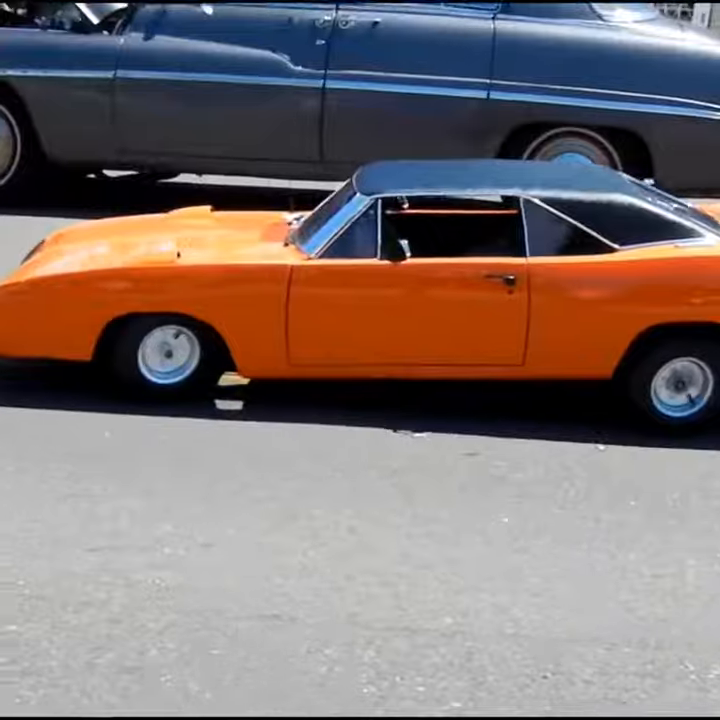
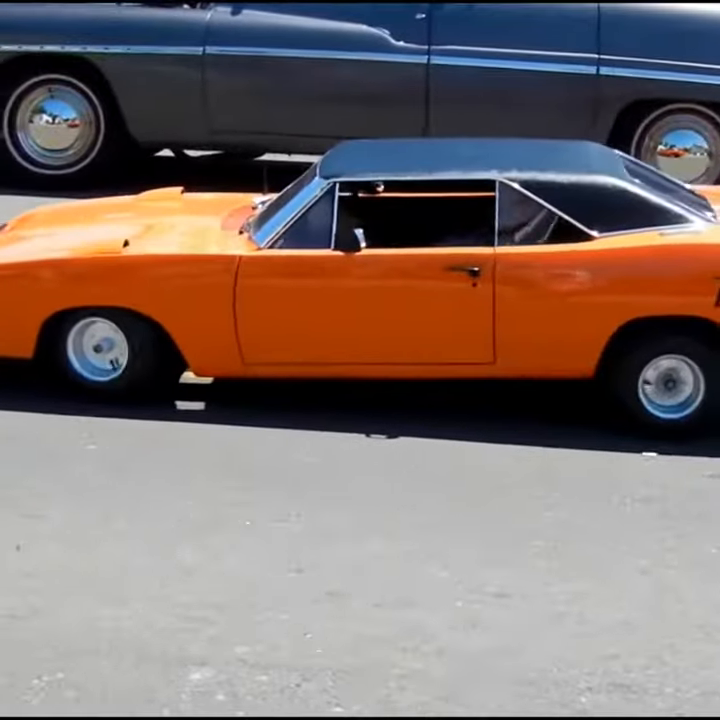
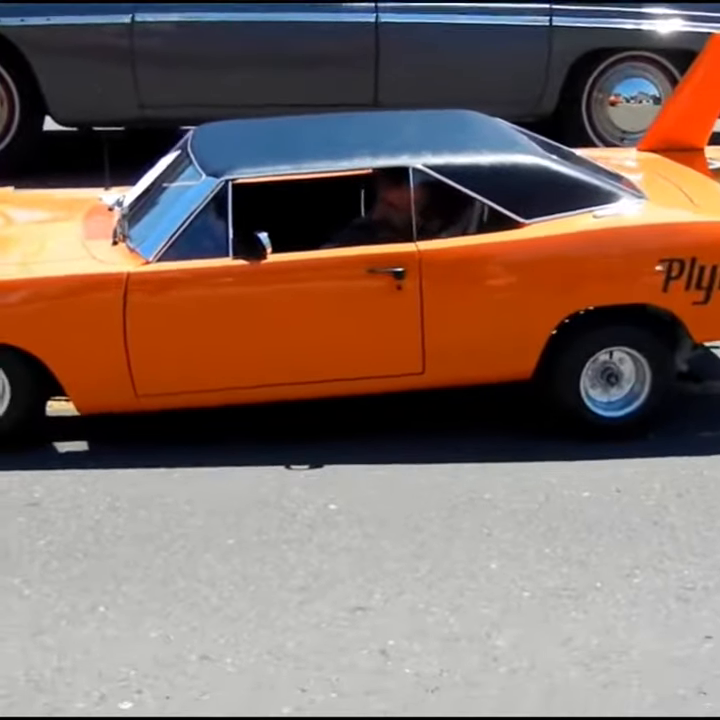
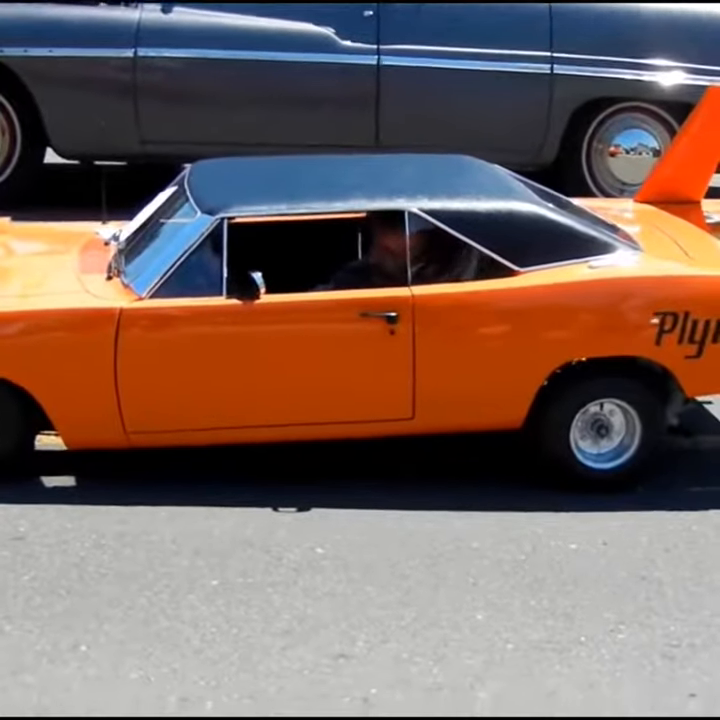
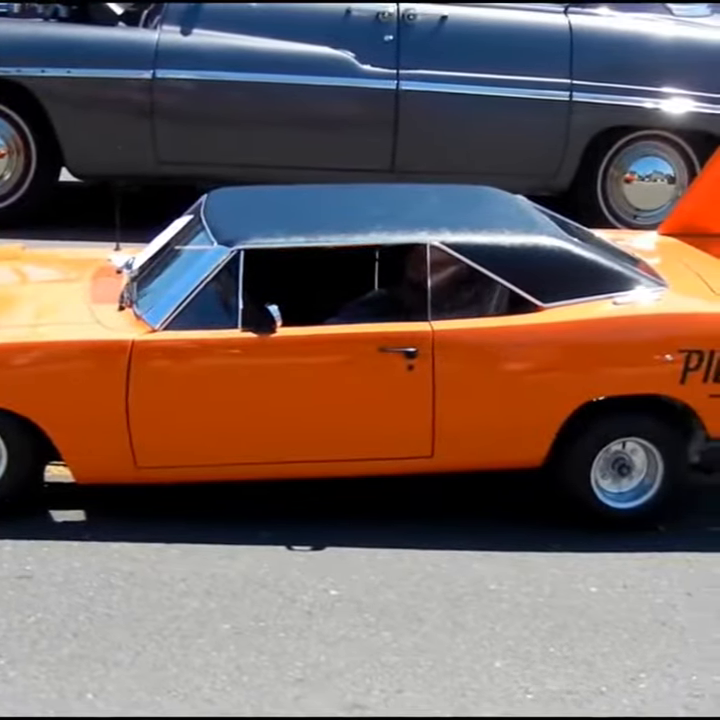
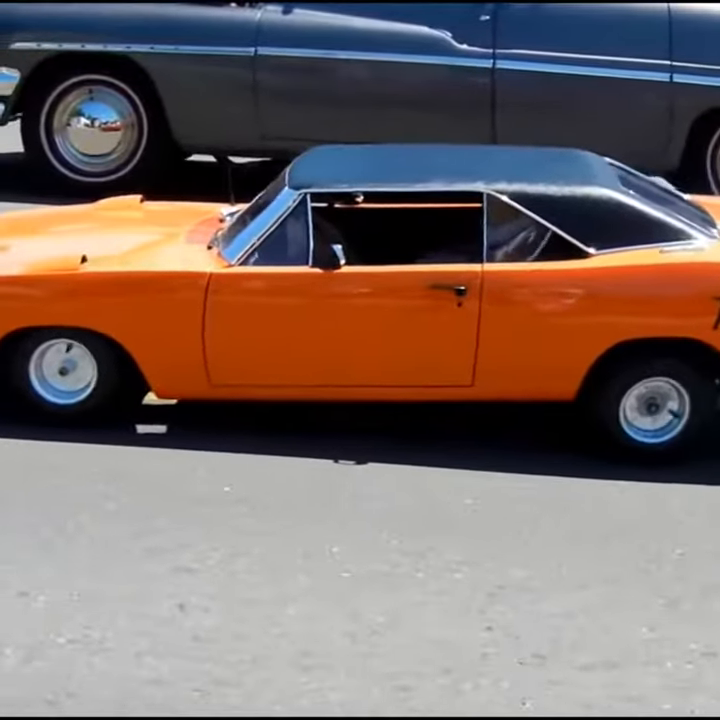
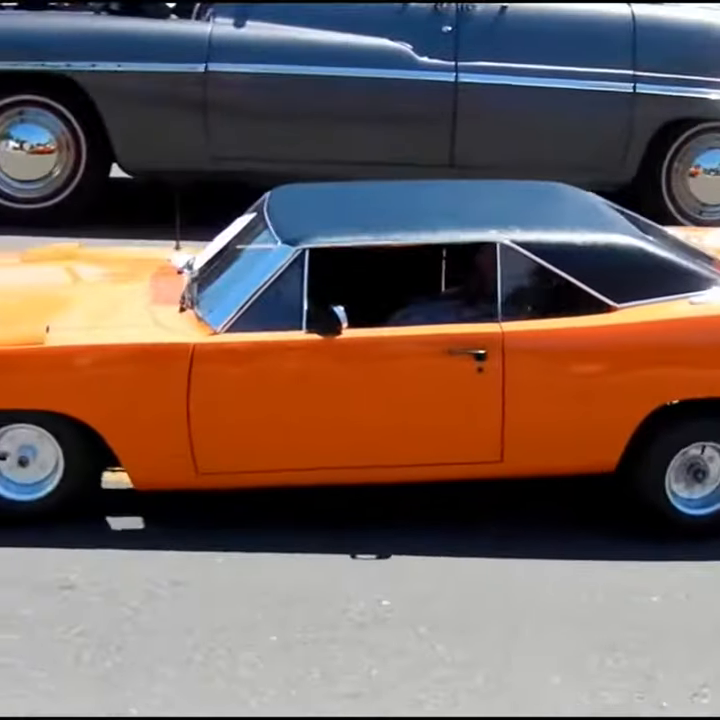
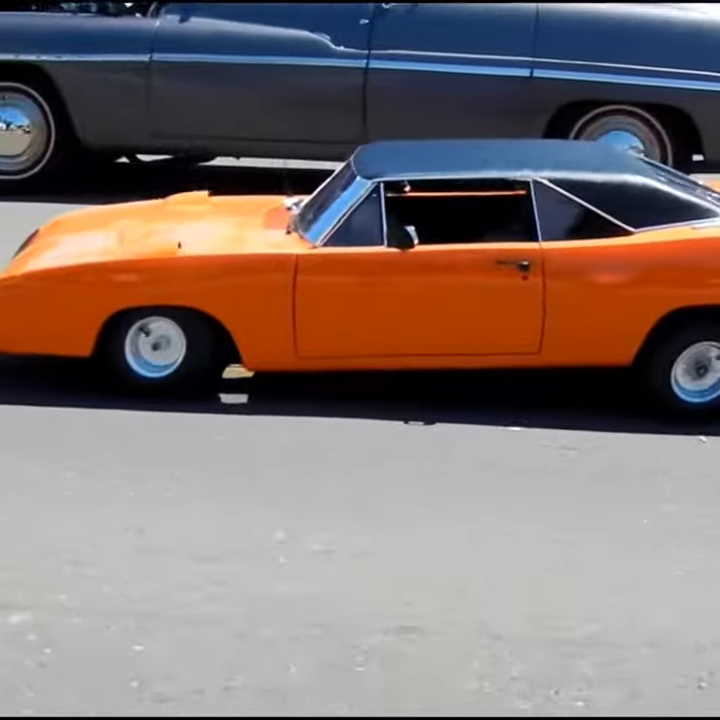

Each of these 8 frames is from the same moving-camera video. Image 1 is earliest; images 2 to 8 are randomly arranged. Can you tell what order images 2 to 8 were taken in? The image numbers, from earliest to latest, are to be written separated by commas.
8, 2, 6, 7, 5, 4, 3
